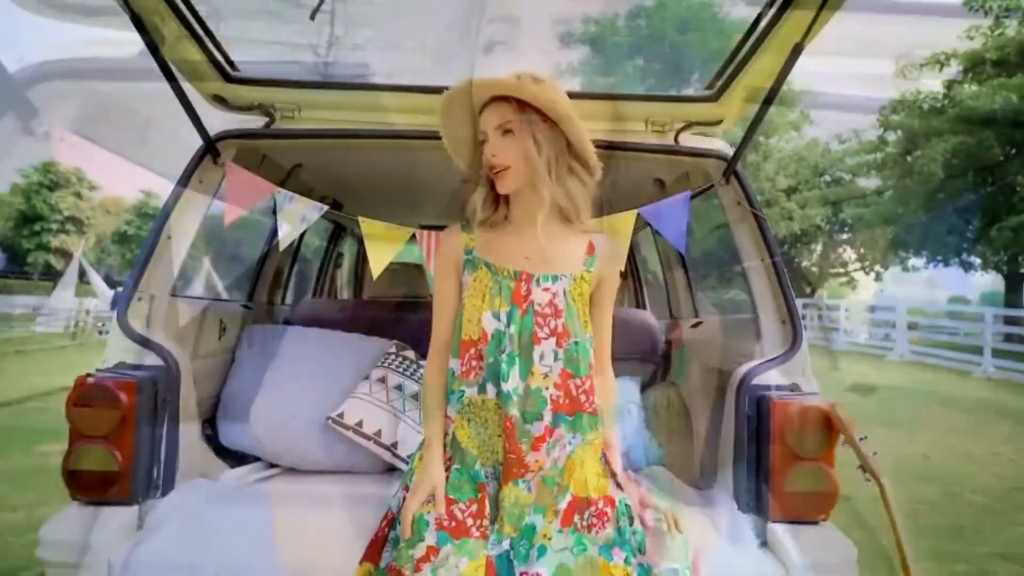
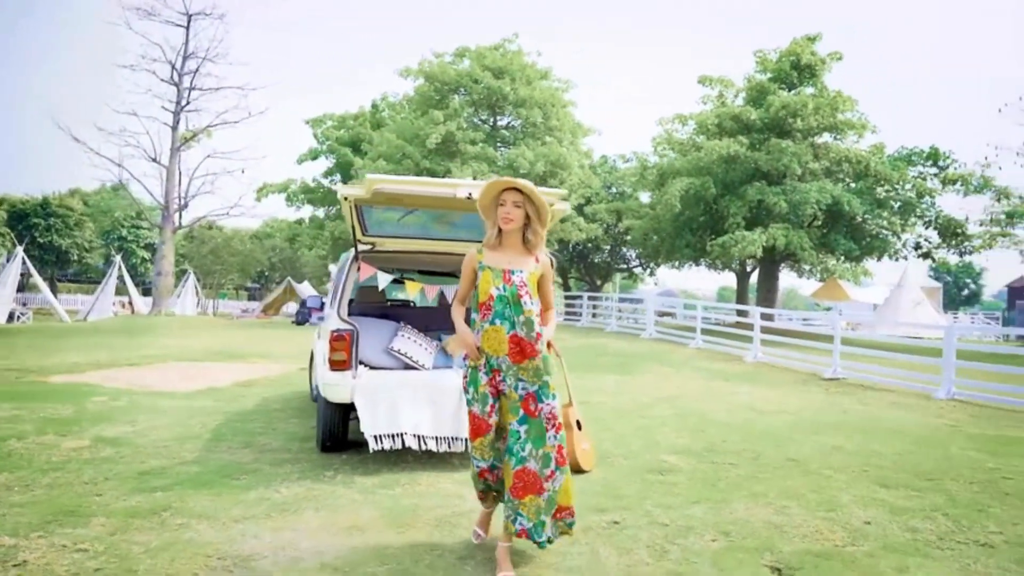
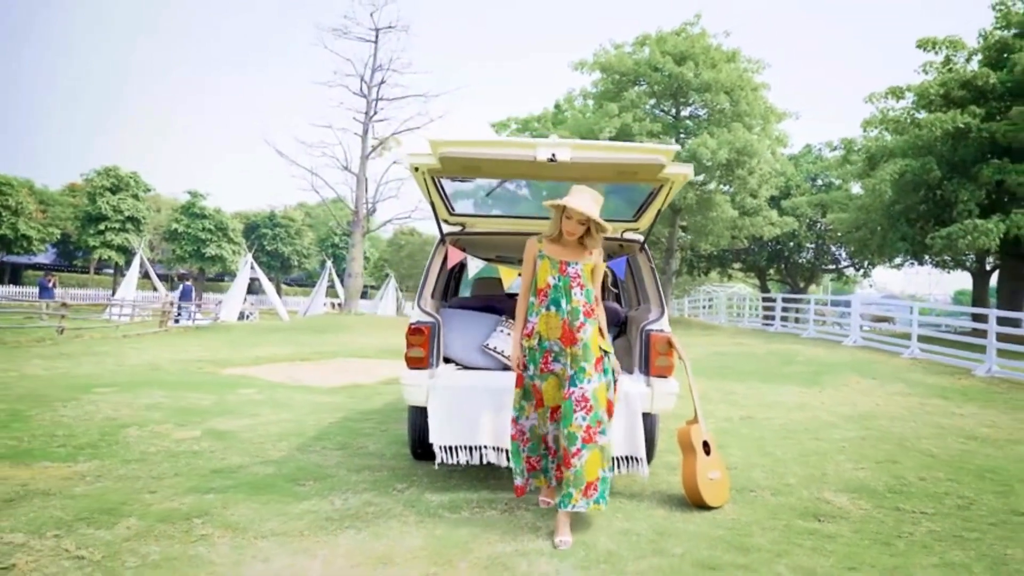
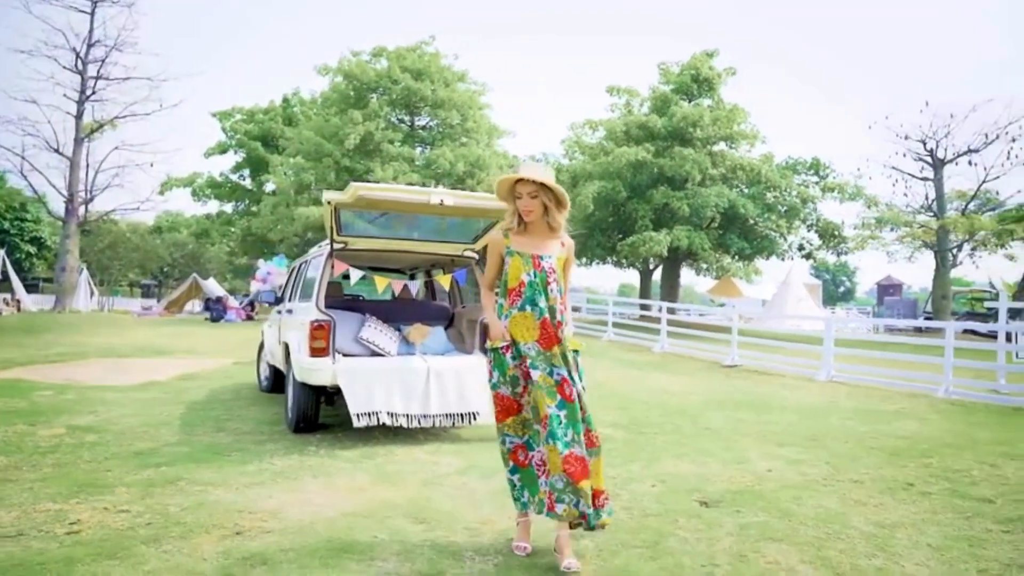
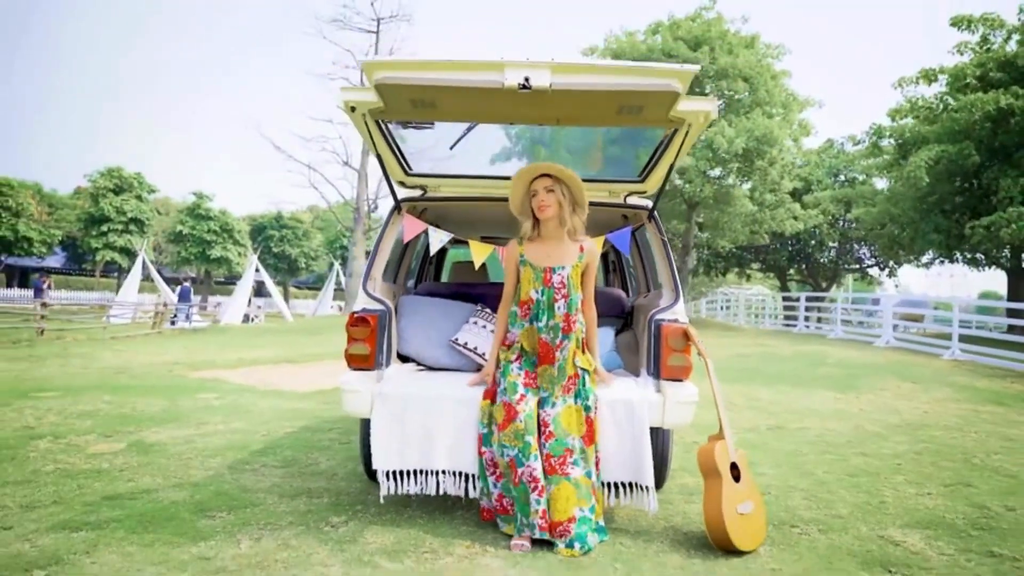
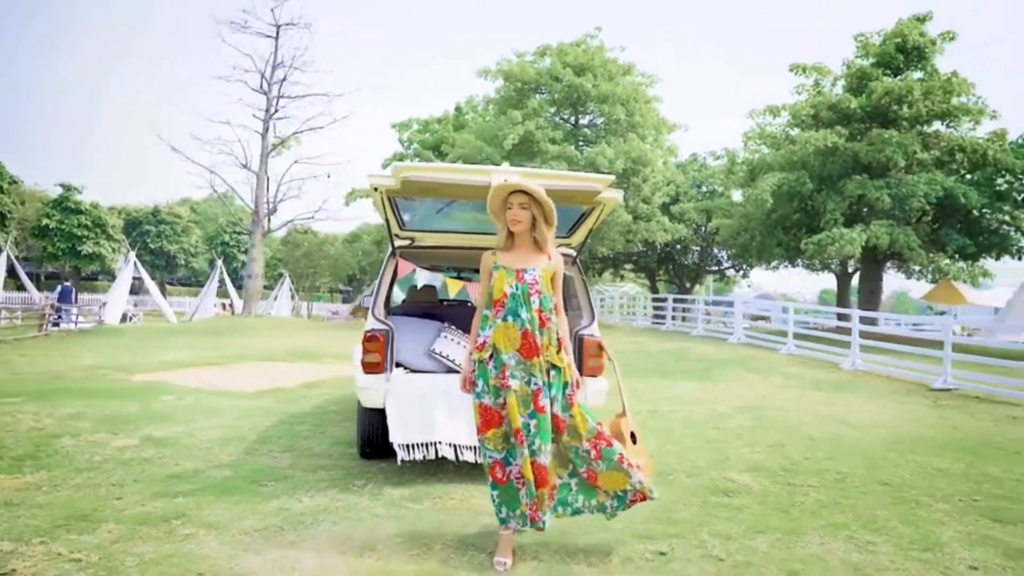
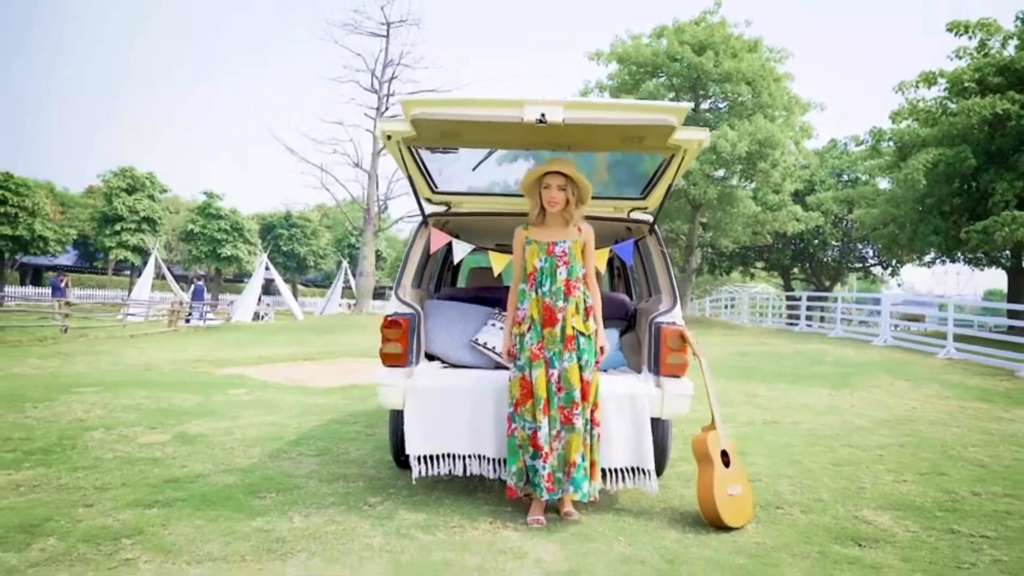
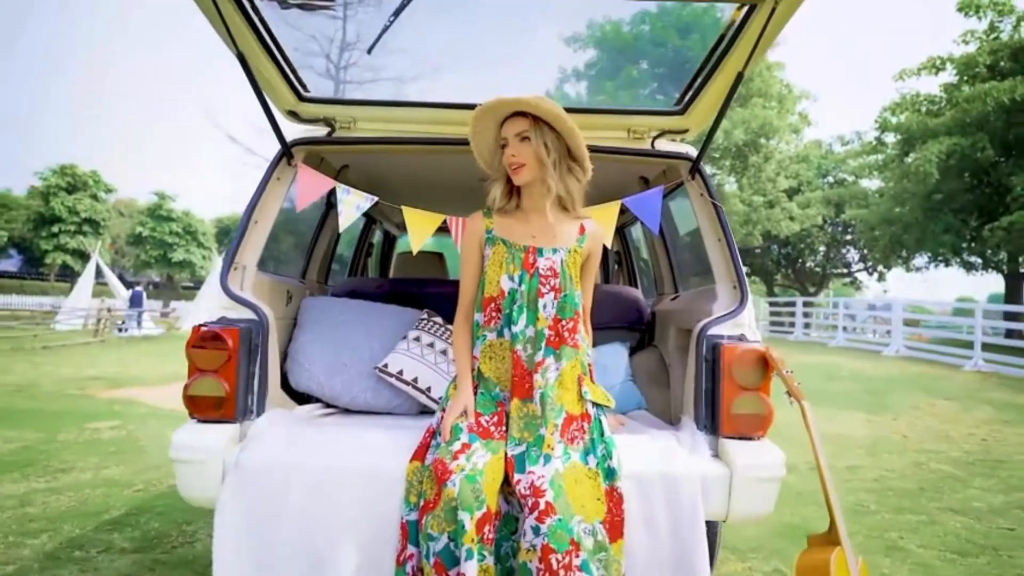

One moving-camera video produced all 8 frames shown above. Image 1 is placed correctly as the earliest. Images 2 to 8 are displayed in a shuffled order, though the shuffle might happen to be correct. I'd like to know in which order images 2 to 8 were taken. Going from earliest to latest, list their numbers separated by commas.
8, 5, 7, 3, 6, 2, 4
